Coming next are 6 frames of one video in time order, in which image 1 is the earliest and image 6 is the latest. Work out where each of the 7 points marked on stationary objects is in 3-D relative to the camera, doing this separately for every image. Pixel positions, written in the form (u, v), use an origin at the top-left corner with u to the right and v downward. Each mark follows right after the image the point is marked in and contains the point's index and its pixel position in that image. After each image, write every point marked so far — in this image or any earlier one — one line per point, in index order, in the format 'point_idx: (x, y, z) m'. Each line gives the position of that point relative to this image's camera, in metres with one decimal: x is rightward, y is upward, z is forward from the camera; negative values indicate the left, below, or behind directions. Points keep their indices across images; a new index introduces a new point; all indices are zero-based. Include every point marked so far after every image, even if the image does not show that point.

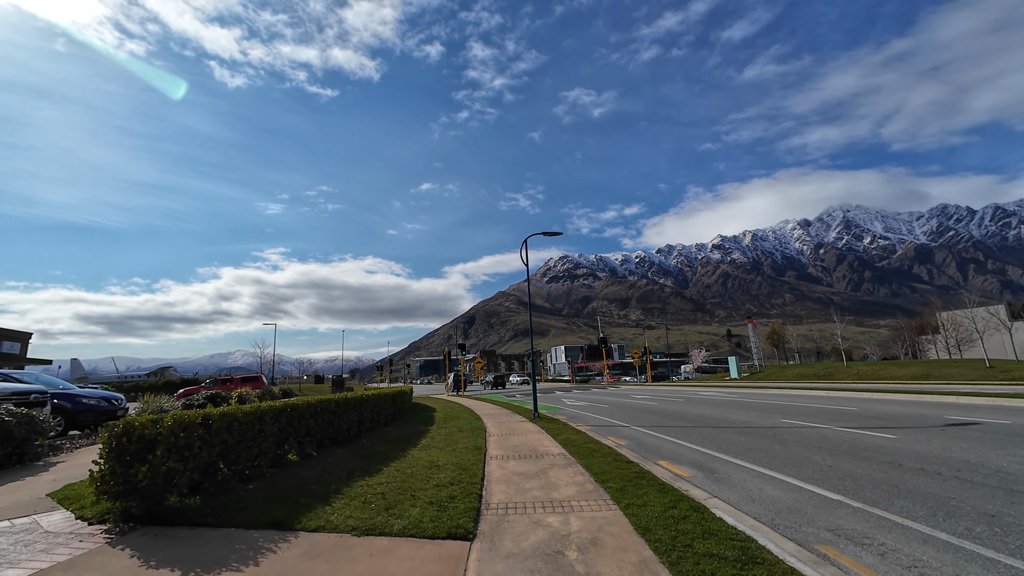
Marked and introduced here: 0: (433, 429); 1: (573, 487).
0: (-2.6, -4.8, +14.8) m
1: (+1.0, -3.3, +7.2) m
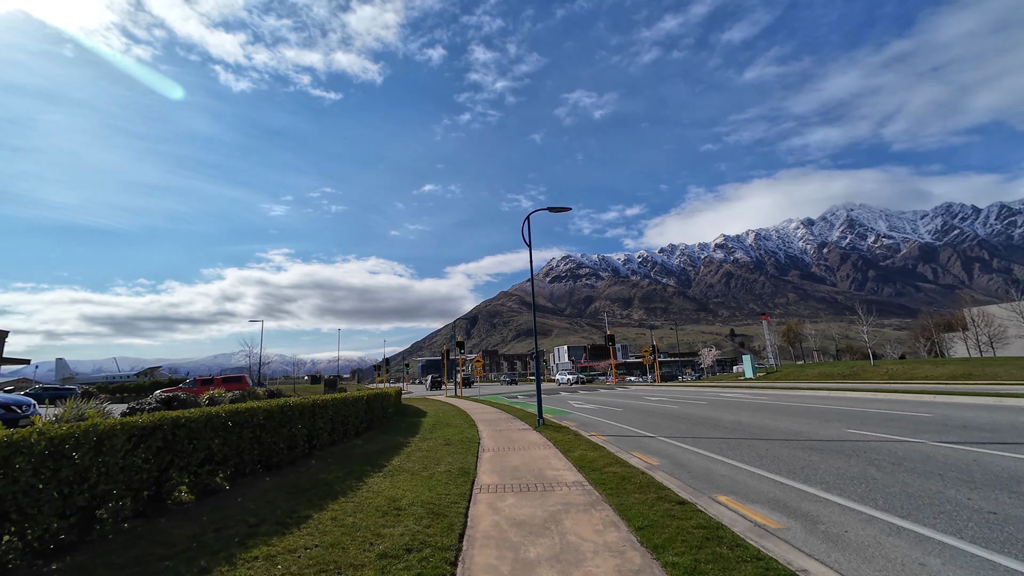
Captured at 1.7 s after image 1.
0: (-2.7, -4.2, +12.0) m
1: (+0.9, -2.7, +4.4) m
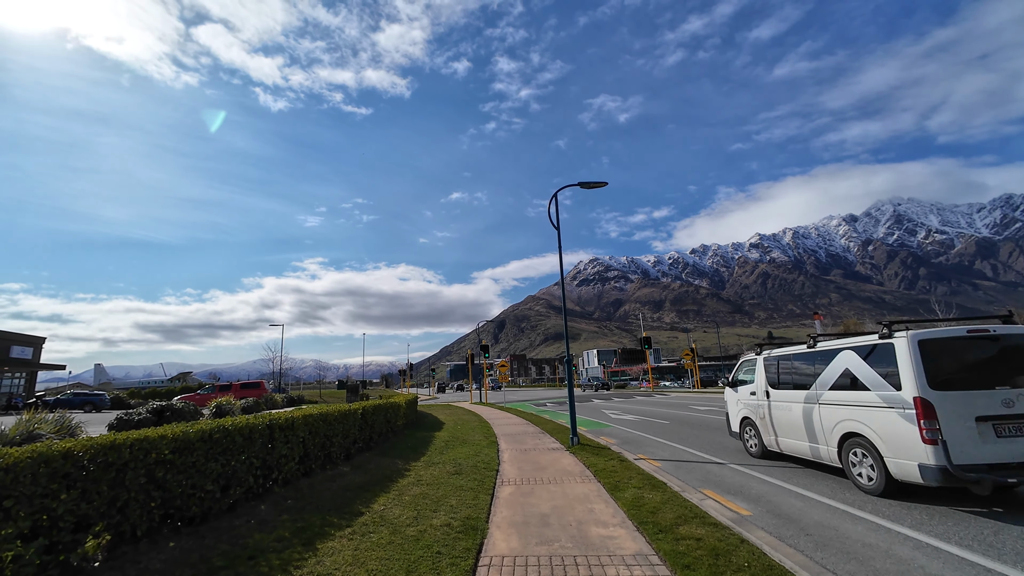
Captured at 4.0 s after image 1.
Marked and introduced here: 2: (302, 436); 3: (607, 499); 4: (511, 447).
0: (-2.1, -3.9, +9.5) m
1: (+1.0, -2.3, +1.7) m
2: (-3.8, -2.7, +7.8) m
3: (+1.5, -3.4, +6.9) m
4: (0.0, -4.6, +12.6) m
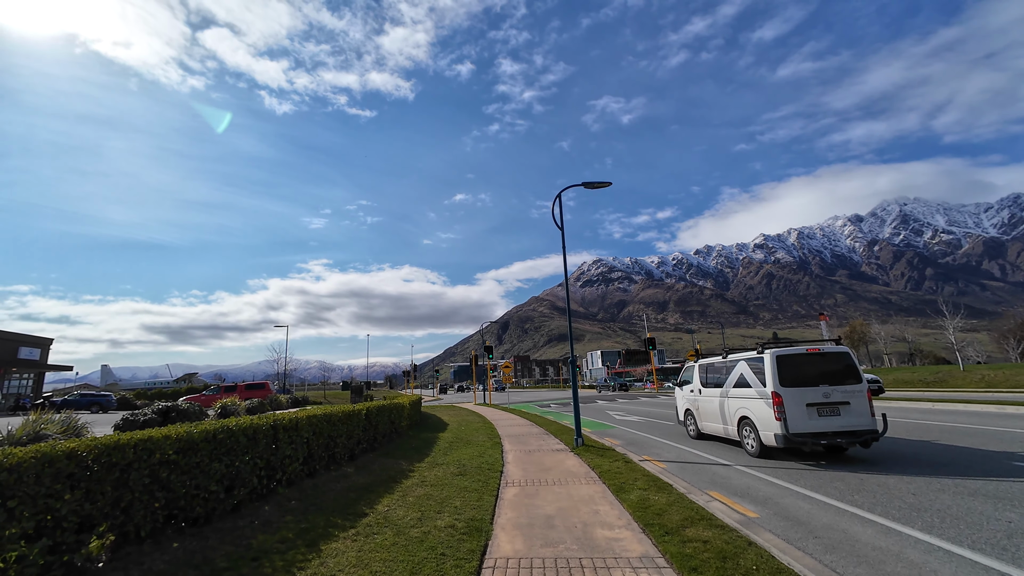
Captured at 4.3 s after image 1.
0: (-2.0, -3.9, +9.5) m
1: (+1.1, -2.3, +1.7) m
2: (-3.7, -2.7, +7.8) m
3: (+1.6, -3.4, +6.9) m
4: (+0.1, -4.6, +12.6) m
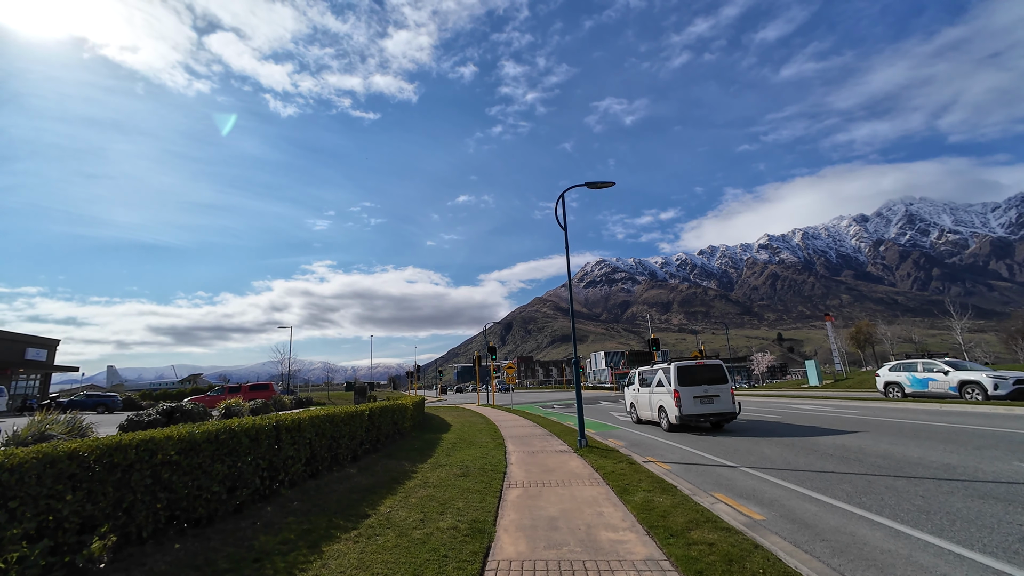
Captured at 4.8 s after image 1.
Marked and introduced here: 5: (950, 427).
0: (-1.9, -3.9, +9.4) m
1: (+1.1, -2.3, +1.6) m
2: (-3.7, -2.7, +7.8) m
3: (+1.6, -3.4, +6.8) m
4: (+0.2, -4.6, +12.5) m
5: (+13.3, -4.2, +13.1) m
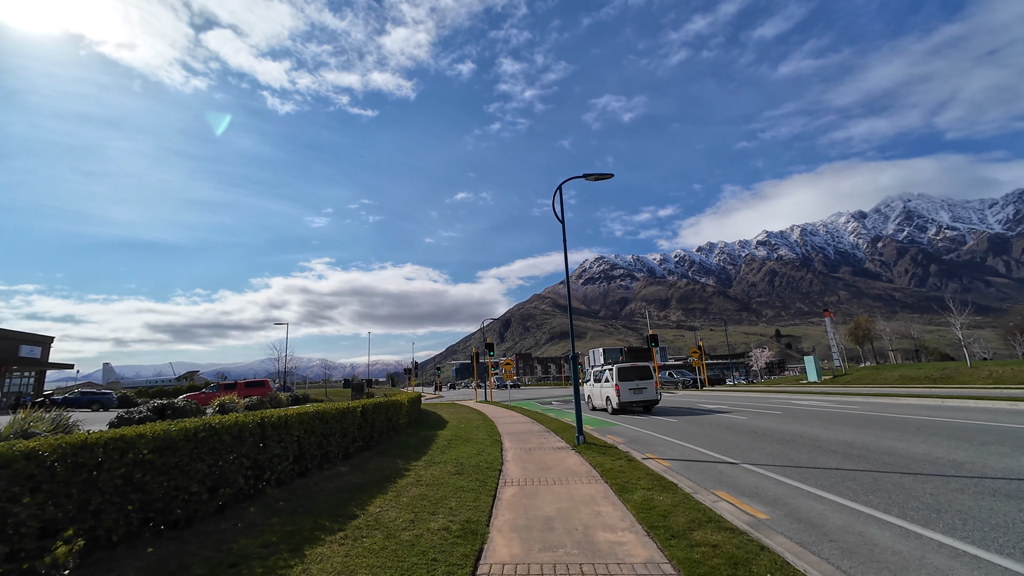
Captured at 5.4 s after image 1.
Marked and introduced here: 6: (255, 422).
0: (-2.0, -3.8, +9.2) m
1: (+1.0, -2.2, +1.4) m
2: (-3.8, -2.6, +7.6) m
3: (+1.6, -3.2, +6.6) m
4: (+0.1, -4.5, +12.3) m
5: (+13.2, -4.0, +12.9) m
6: (-3.9, -2.0, +6.6) m
